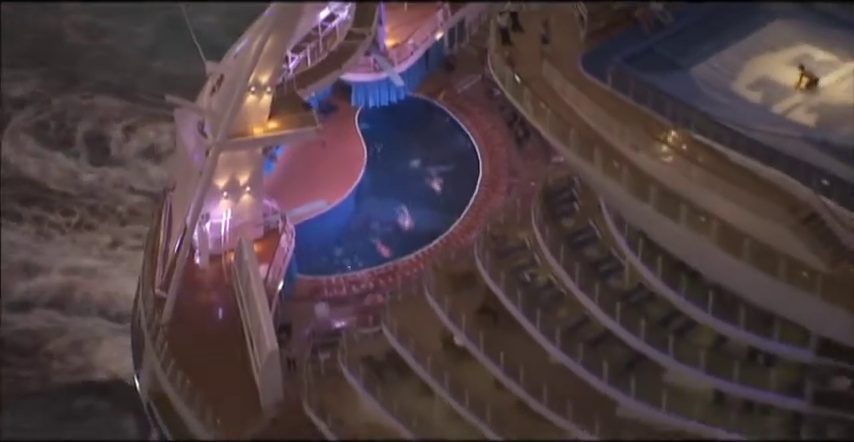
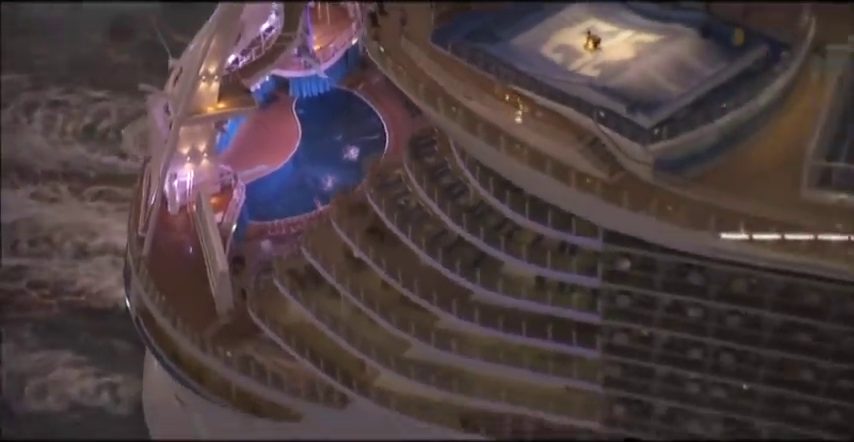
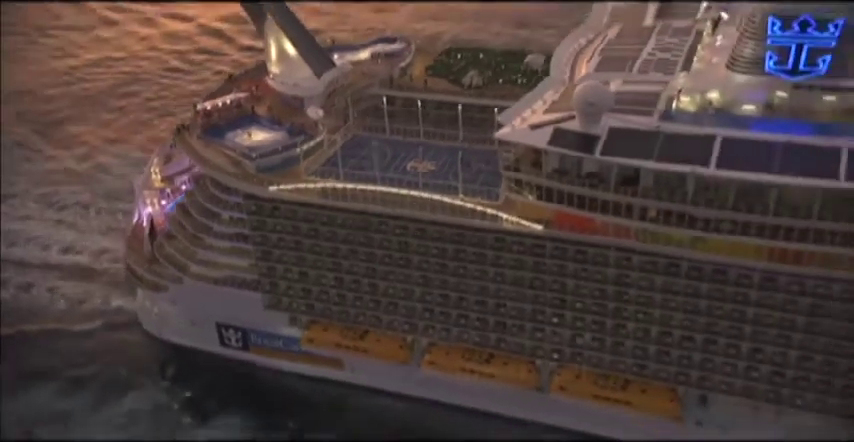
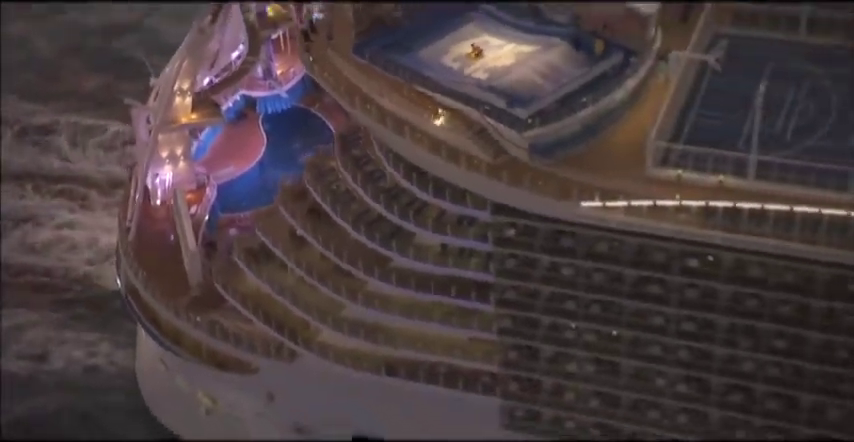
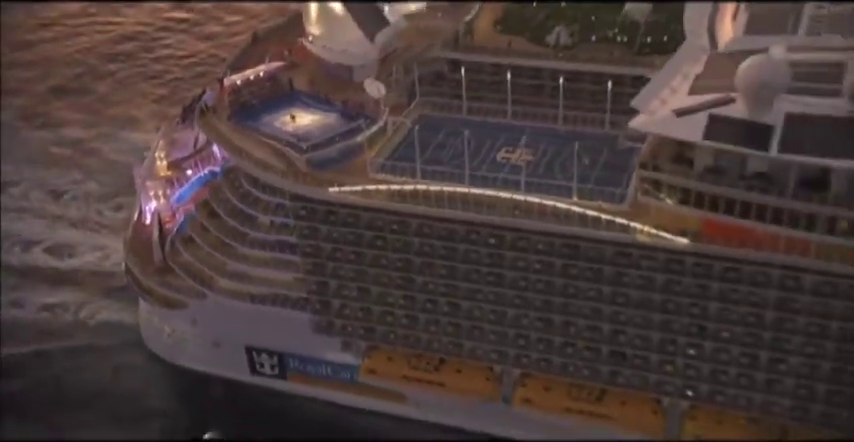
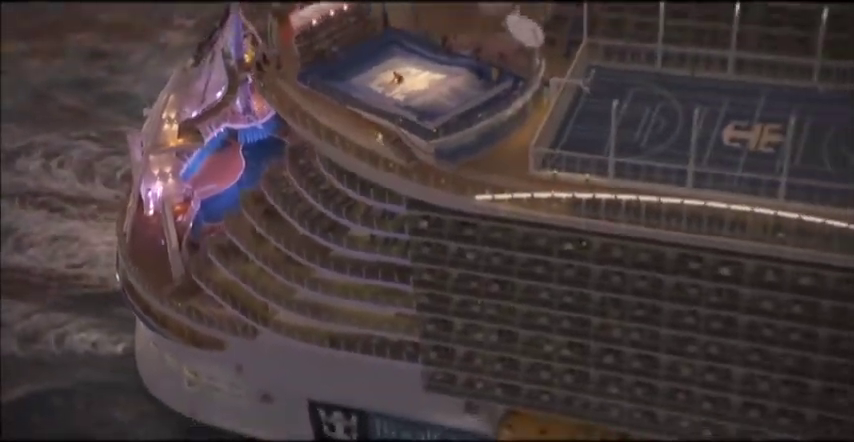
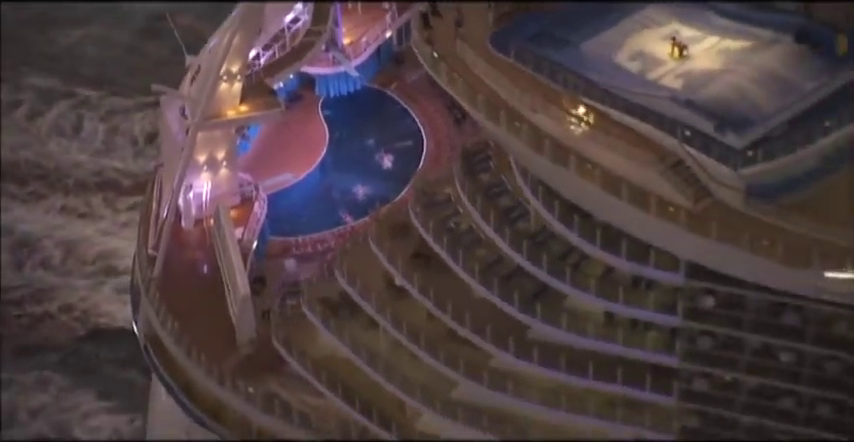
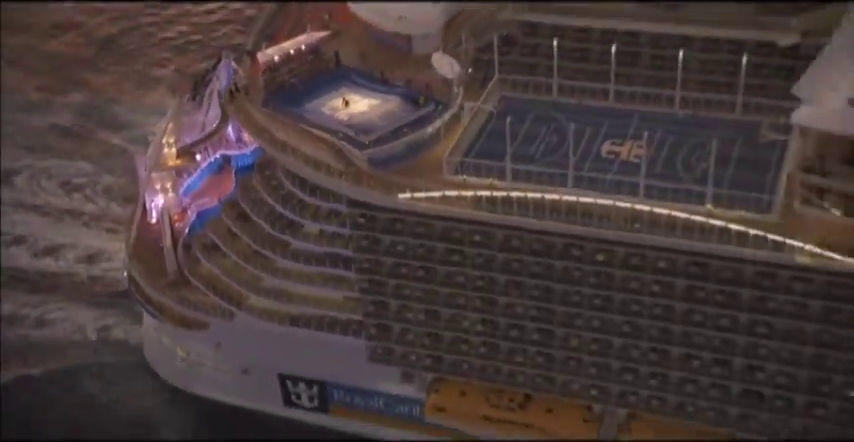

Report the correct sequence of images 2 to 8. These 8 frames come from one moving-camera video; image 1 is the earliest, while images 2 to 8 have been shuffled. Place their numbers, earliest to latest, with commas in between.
7, 2, 4, 6, 8, 5, 3
